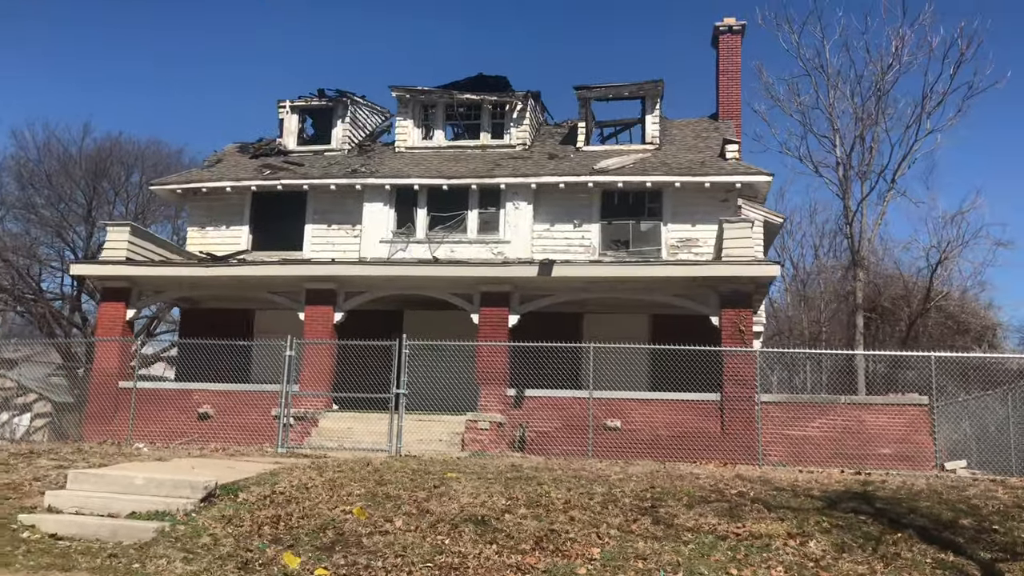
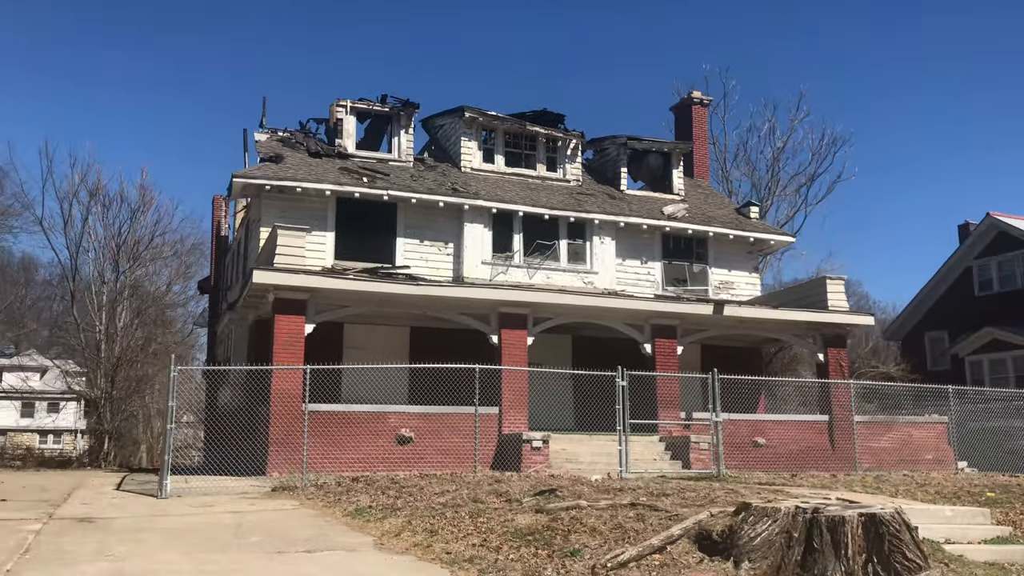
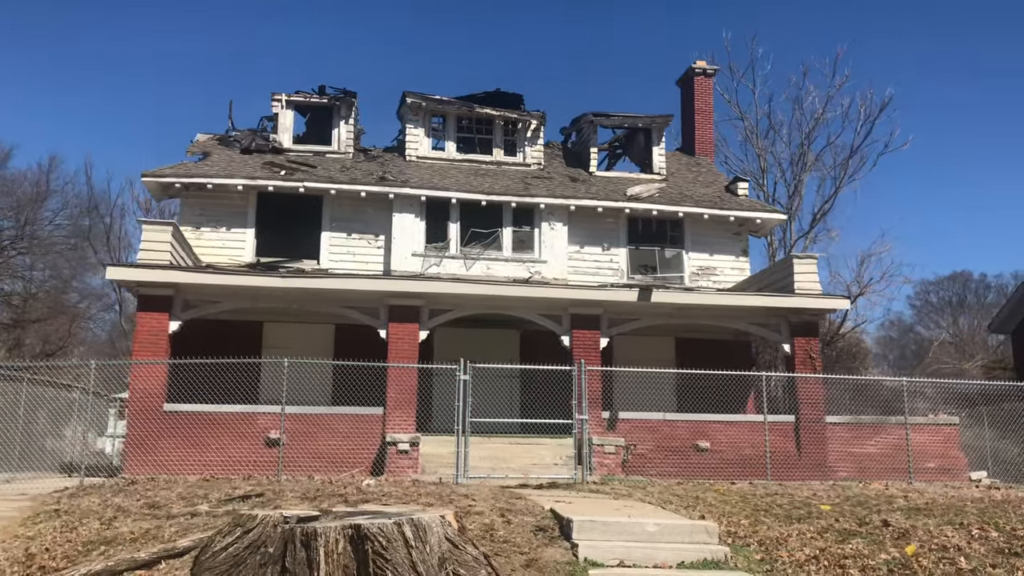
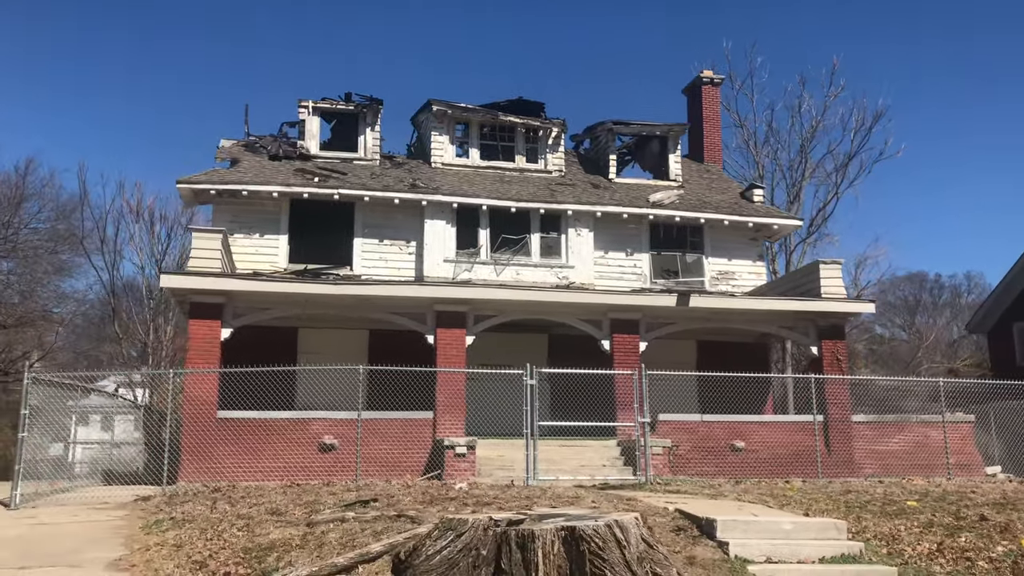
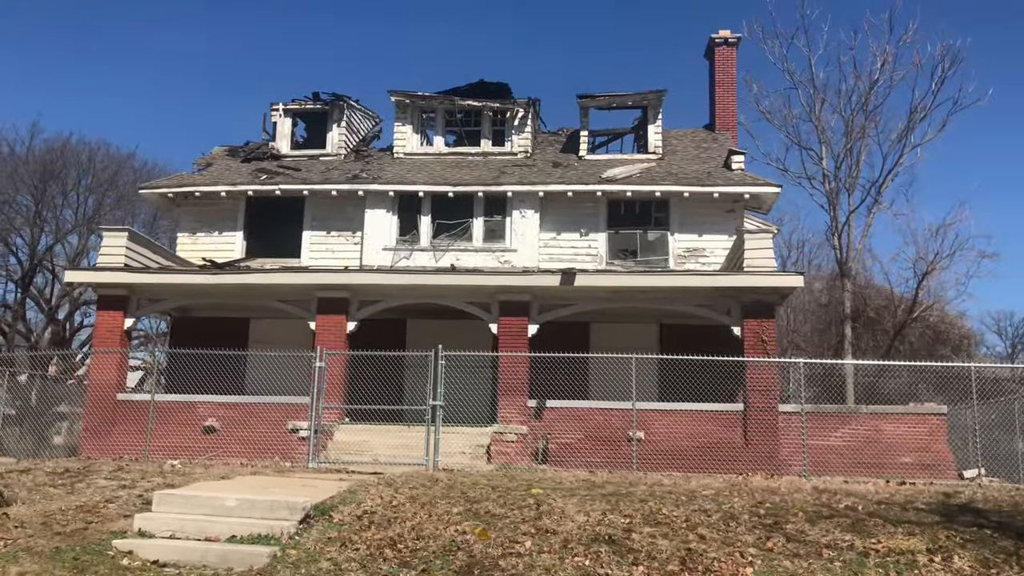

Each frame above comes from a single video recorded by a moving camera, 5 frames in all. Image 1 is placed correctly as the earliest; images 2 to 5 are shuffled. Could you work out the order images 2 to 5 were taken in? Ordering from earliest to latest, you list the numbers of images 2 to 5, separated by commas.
5, 3, 4, 2
